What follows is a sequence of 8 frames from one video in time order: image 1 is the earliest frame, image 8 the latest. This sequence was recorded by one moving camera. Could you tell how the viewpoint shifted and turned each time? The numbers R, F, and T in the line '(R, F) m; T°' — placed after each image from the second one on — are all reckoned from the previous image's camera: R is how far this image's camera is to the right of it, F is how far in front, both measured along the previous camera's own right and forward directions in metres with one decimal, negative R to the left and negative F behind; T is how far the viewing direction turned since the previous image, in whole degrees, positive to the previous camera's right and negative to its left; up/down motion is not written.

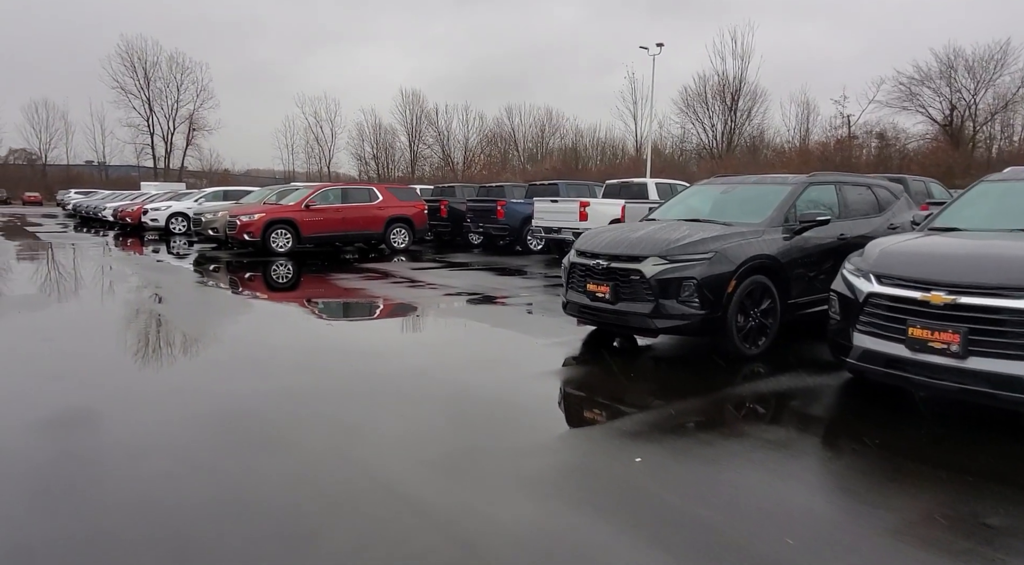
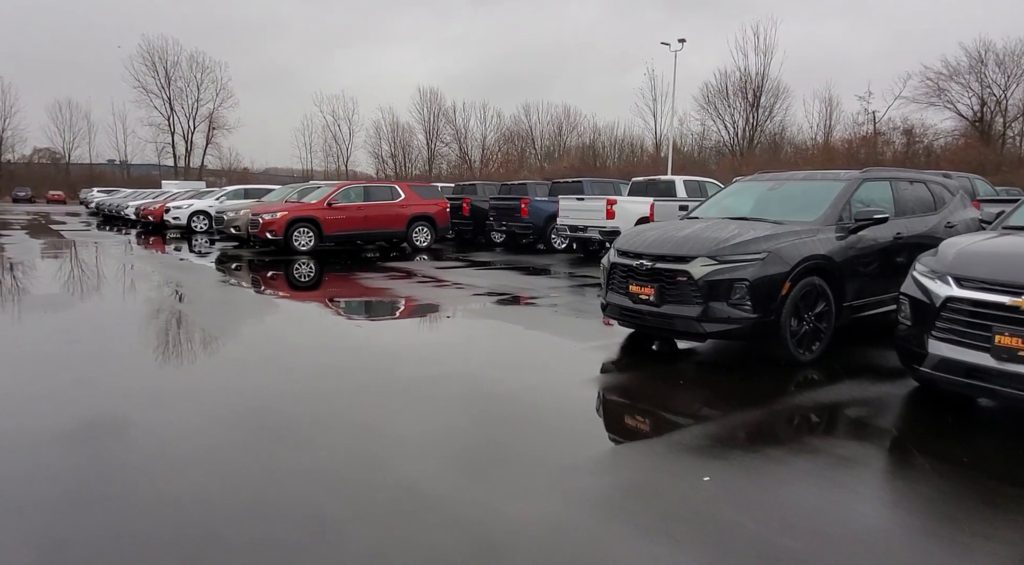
(-0.2, +0.2) m; -1°
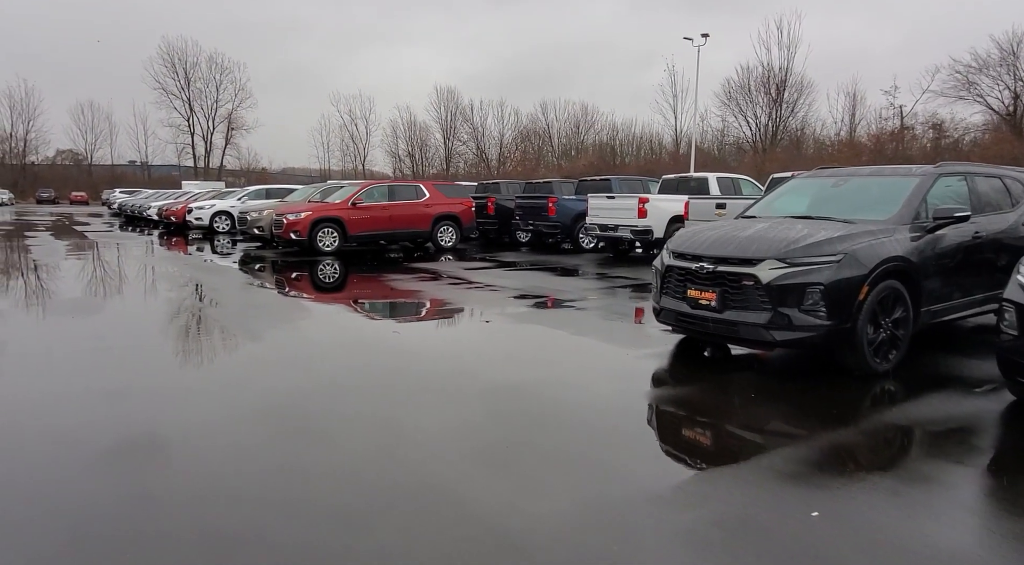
(-0.2, +0.3) m; -1°
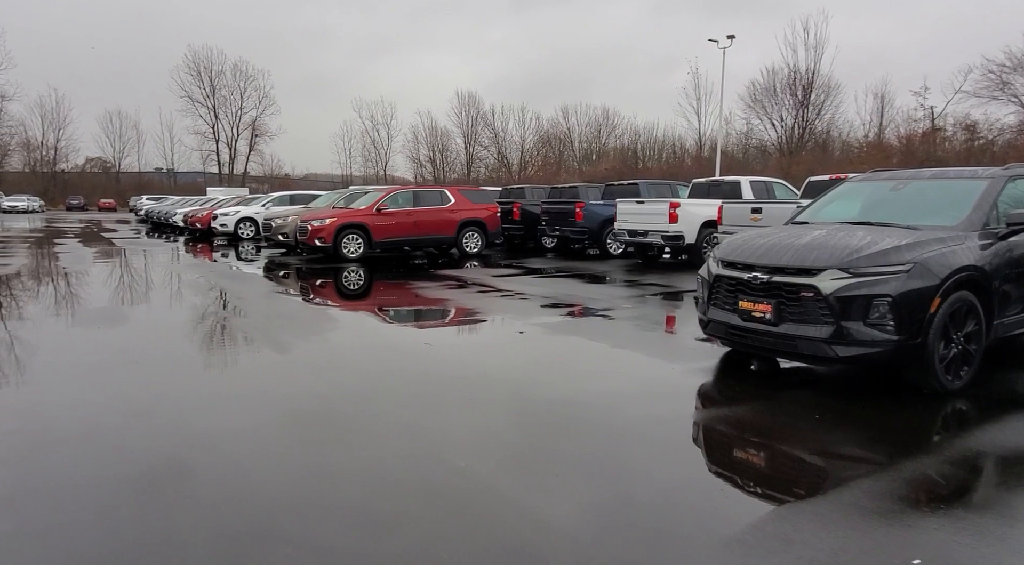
(-0.1, +0.3) m; -2°
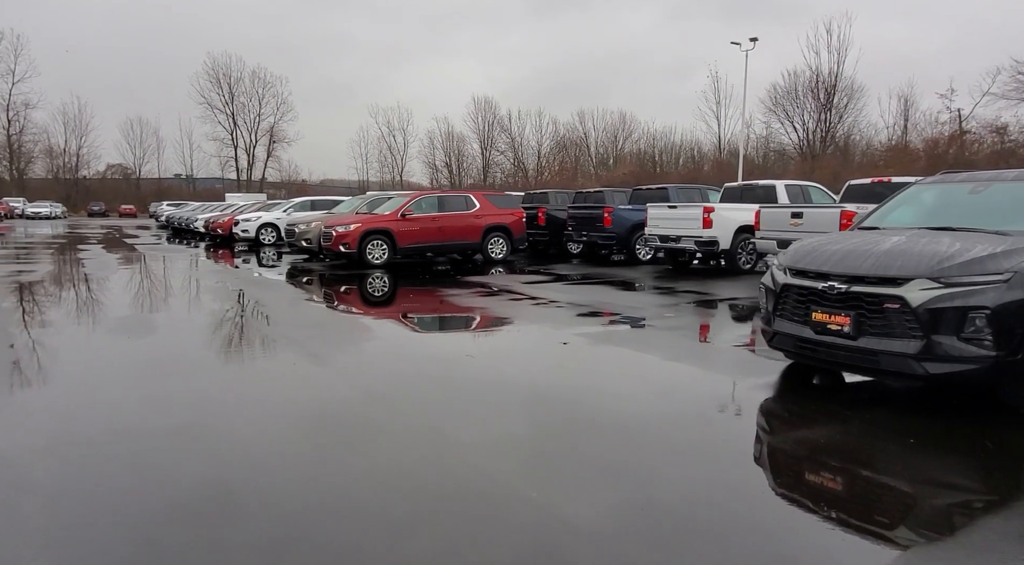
(-0.2, +0.3) m; -1°
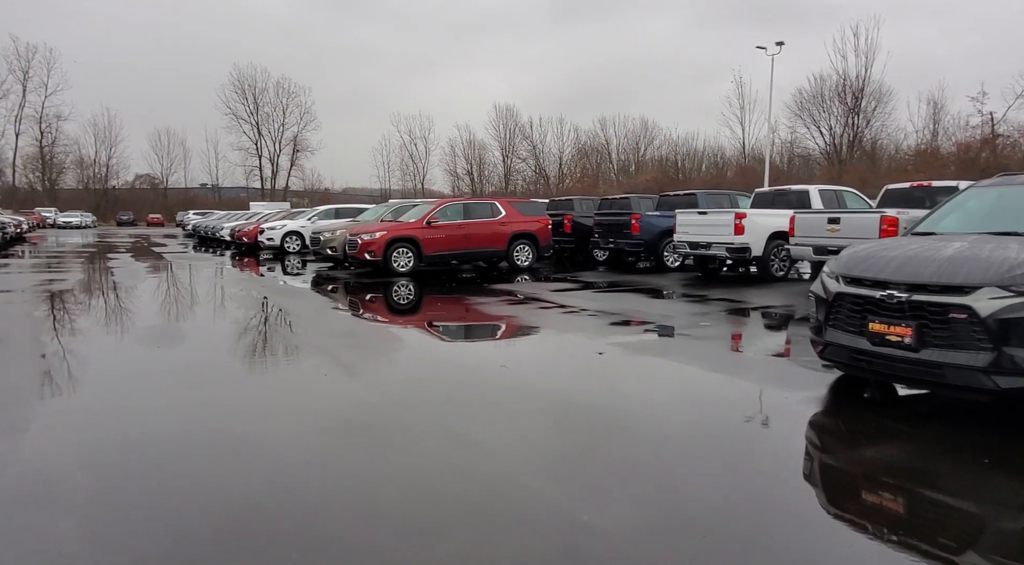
(-0.1, +0.2) m; -2°
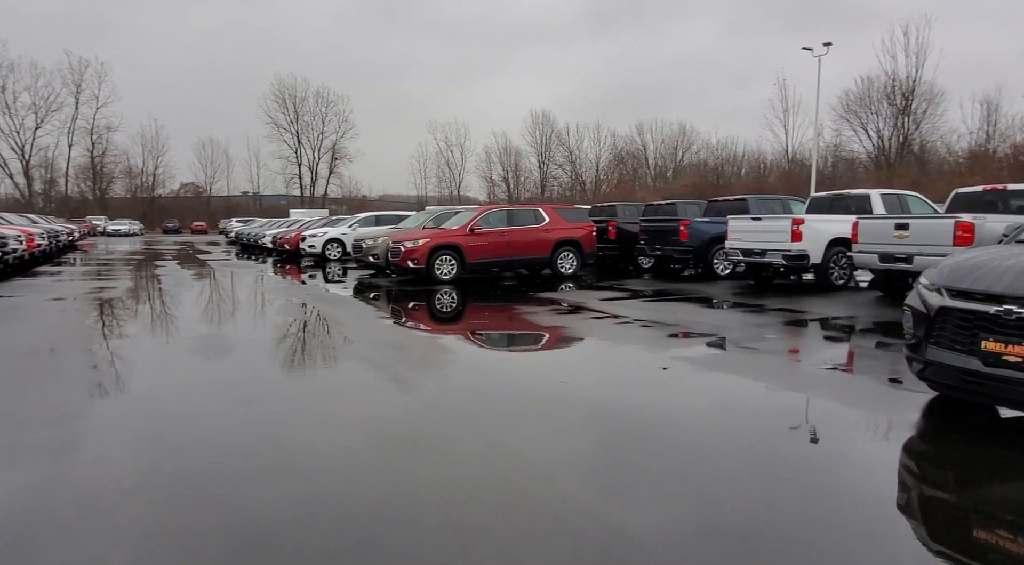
(-0.2, +0.3) m; -3°
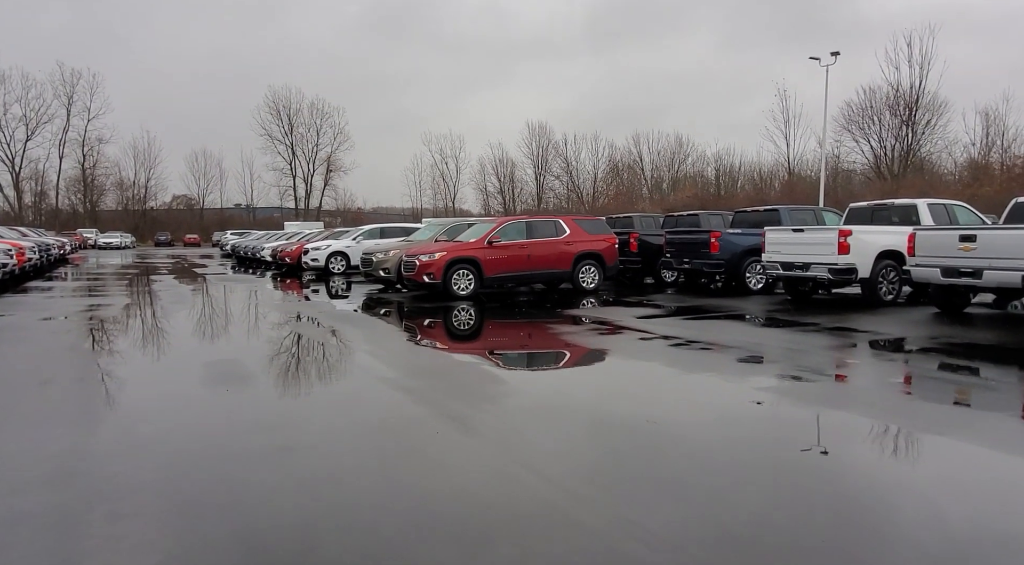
(-0.5, +0.7) m; +1°
